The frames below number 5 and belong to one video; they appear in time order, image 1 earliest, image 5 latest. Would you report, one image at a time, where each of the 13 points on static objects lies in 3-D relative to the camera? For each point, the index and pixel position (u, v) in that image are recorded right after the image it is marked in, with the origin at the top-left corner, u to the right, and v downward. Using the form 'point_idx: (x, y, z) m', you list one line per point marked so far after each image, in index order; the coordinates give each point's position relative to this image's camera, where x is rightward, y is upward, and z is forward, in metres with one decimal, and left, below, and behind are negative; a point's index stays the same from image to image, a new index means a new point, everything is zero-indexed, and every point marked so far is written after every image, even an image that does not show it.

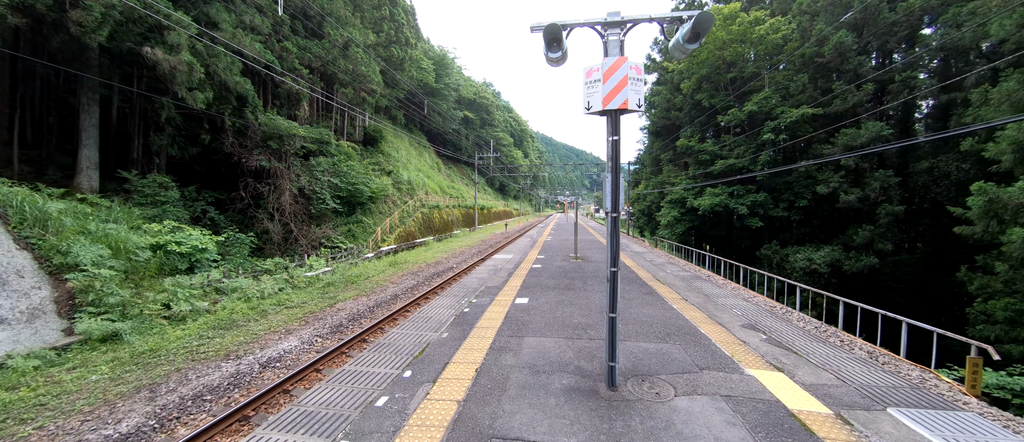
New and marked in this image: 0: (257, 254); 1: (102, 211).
0: (-10.6, -1.4, +13.1) m
1: (-11.8, +0.3, +9.1) m
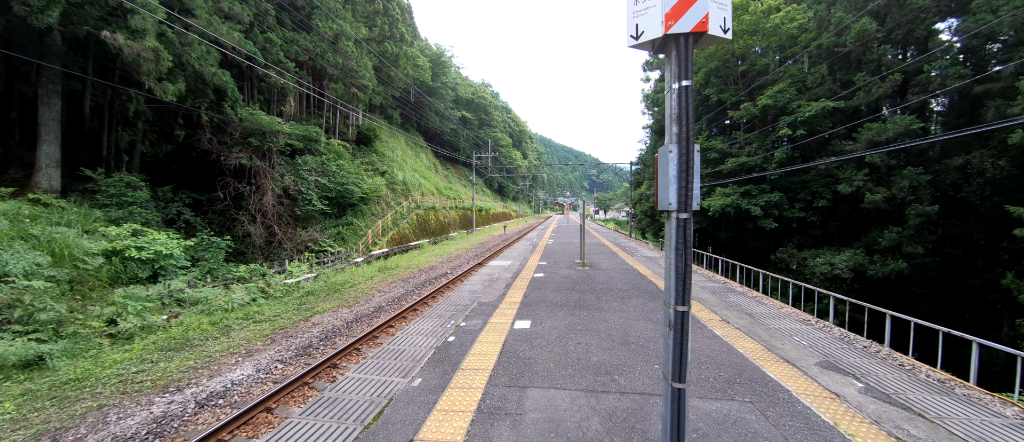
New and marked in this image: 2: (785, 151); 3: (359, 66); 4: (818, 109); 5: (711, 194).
0: (-10.6, -1.5, +12.2) m
1: (-11.8, +0.2, +8.2) m
2: (+10.5, +2.7, +12.1) m
3: (-9.1, +9.2, +18.7) m
4: (+10.7, +3.9, +11.0) m
5: (+9.4, +1.3, +14.8) m
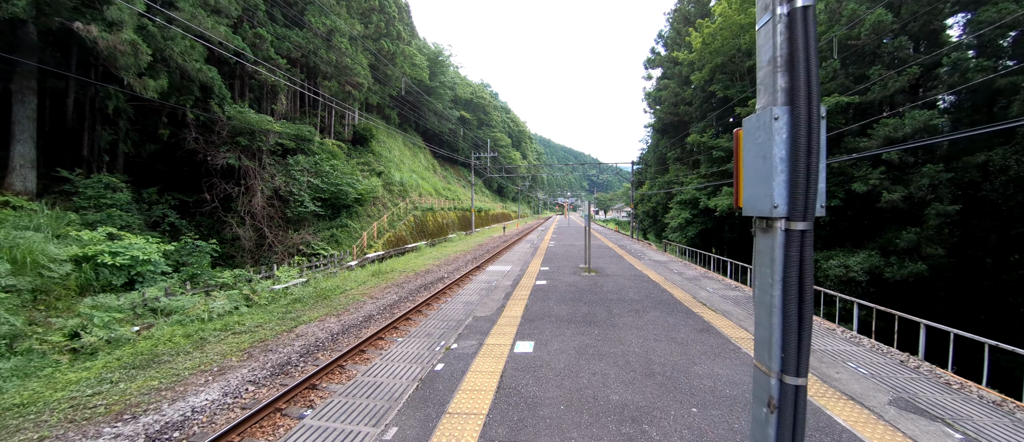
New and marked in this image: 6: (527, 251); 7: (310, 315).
0: (-10.6, -1.6, +11.7) m
1: (-11.8, +0.1, +7.6) m
2: (+10.4, +2.6, +11.6) m
3: (-9.2, +9.1, +18.2) m
4: (+10.7, +3.9, +10.5) m
5: (+9.4, +1.2, +14.3) m
6: (+0.7, -1.4, +15.0) m
7: (-4.8, -2.2, +7.4) m
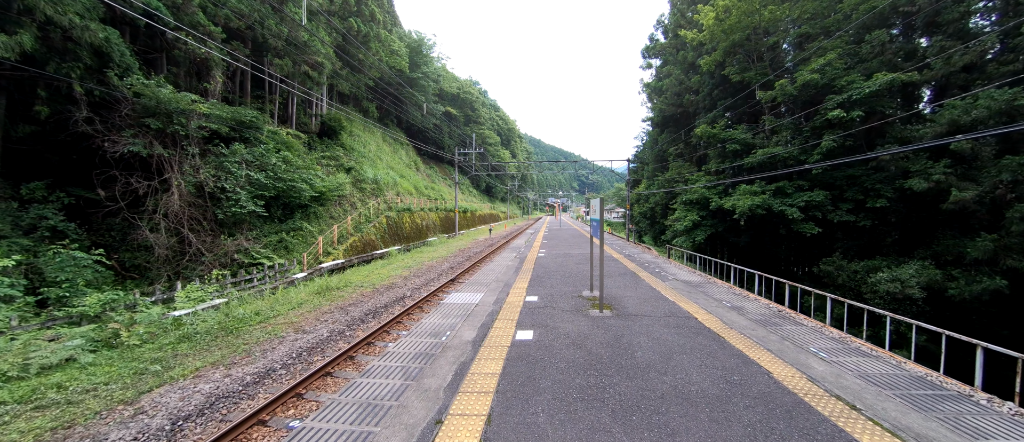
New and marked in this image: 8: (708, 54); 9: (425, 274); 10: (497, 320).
0: (-11.2, -1.7, +9.2) m
1: (-12.3, 0.0, +5.1) m
2: (+9.9, +2.5, +9.7) m
3: (-9.9, +9.0, +15.7) m
4: (+10.1, +3.8, +8.6) m
5: (+8.7, +1.1, +12.4) m
6: (+0.1, -1.6, +12.8) m
7: (-5.2, -2.3, +5.1) m
8: (+8.9, +7.6, +14.3) m
9: (-3.2, -2.0, +11.7) m
10: (-0.3, -1.7, +5.6) m
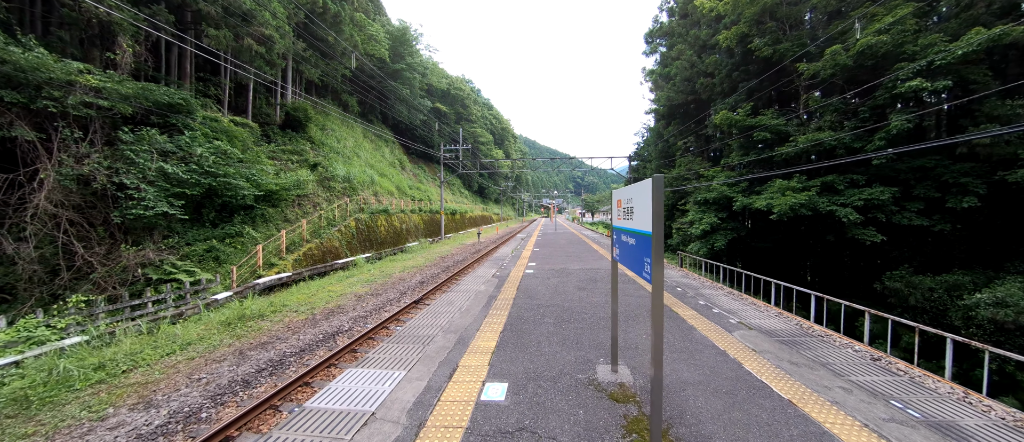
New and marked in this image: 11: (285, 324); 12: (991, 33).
0: (-11.7, -1.8, +6.7) m
1: (-12.7, -0.1, +2.6) m
2: (+9.4, +2.4, +7.6) m
3: (-10.5, +8.8, +13.4) m
4: (+9.7, +3.7, +6.5) m
5: (+8.2, +1.0, +10.2) m
6: (-0.4, -1.7, +10.5) m
7: (-5.6, -2.4, +2.7) m
8: (+8.3, +7.5, +12.2) m
9: (-3.7, -2.1, +9.3) m
10: (-0.7, -1.8, +3.3) m
11: (-5.0, -2.2, +6.9) m
12: (+9.8, +3.8, +6.4) m
